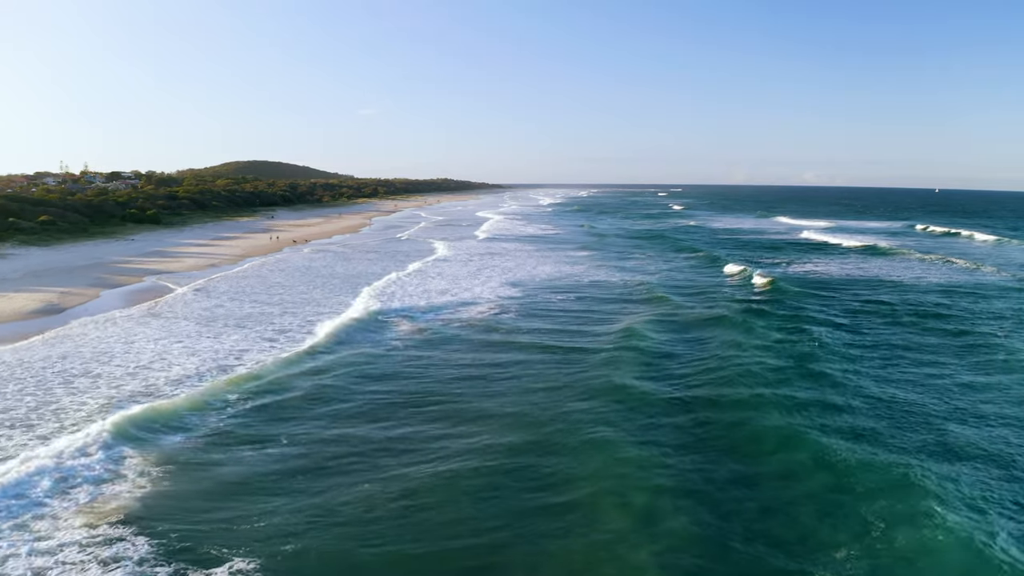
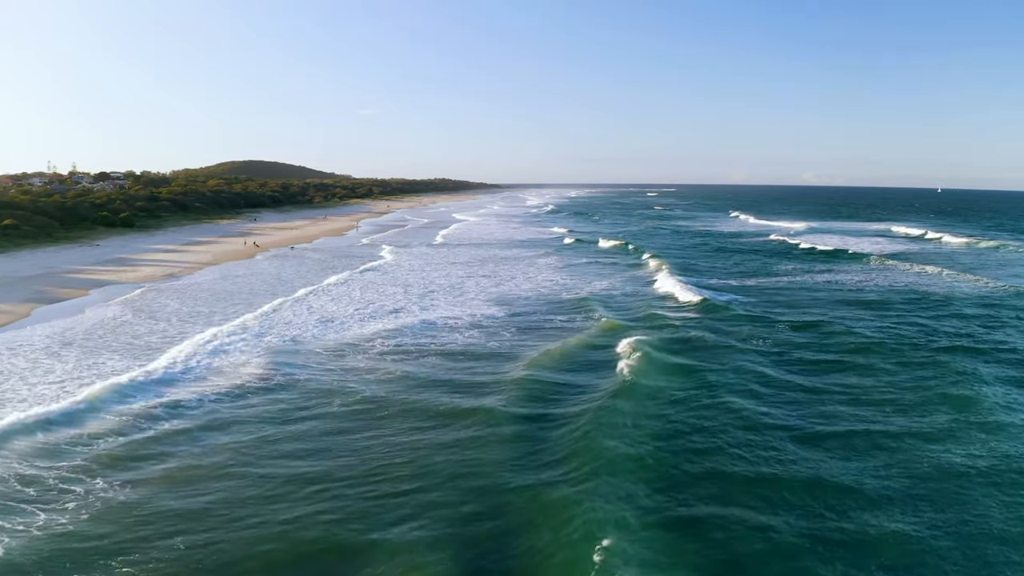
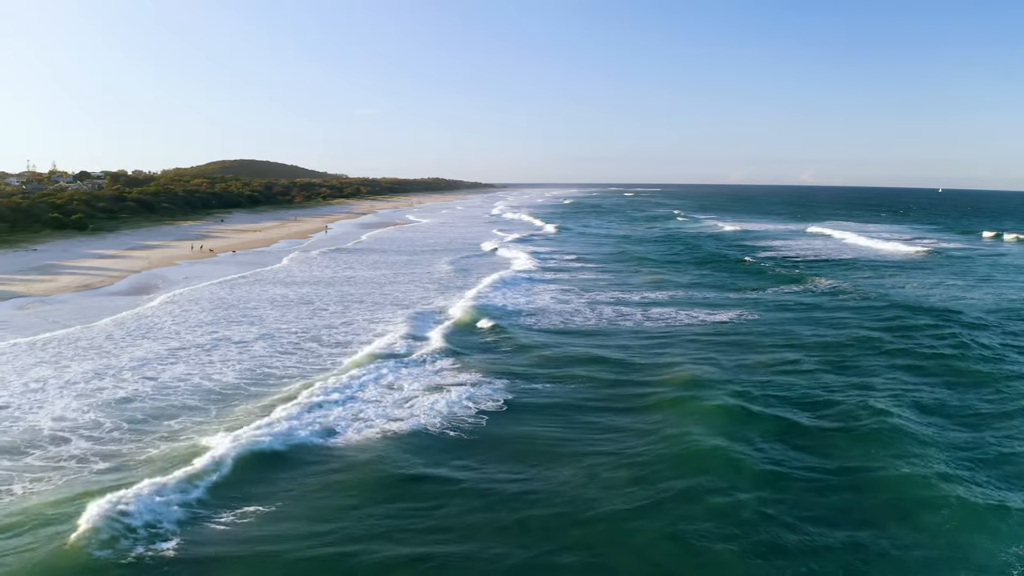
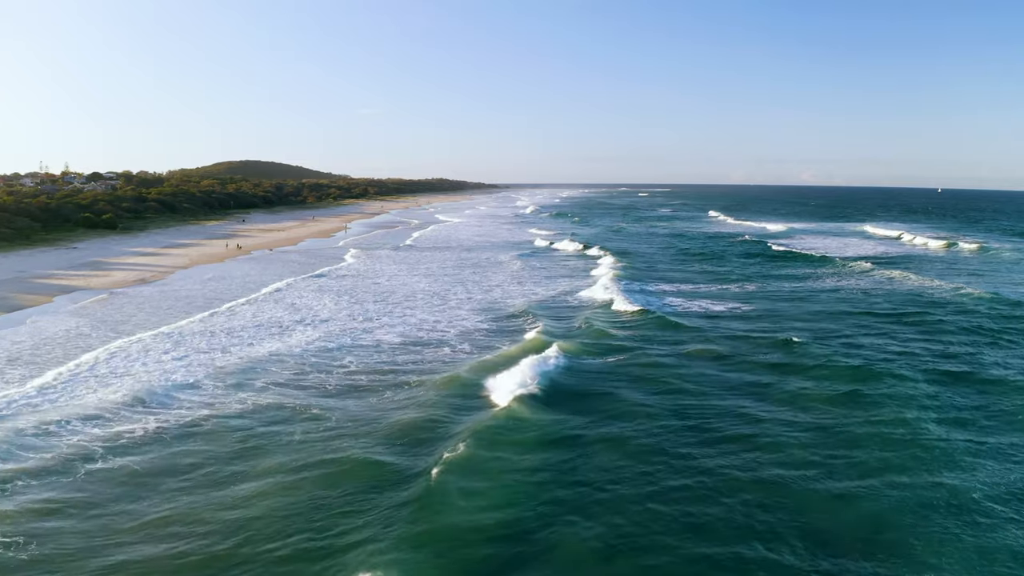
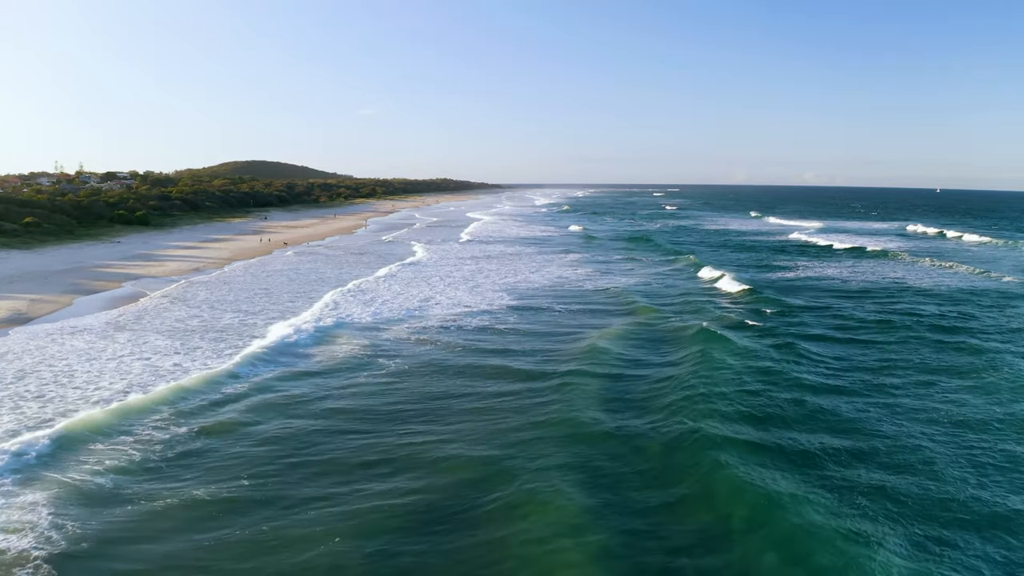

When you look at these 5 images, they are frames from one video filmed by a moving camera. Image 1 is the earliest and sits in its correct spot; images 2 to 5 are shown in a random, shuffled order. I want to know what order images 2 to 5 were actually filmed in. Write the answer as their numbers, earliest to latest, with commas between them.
5, 2, 4, 3
